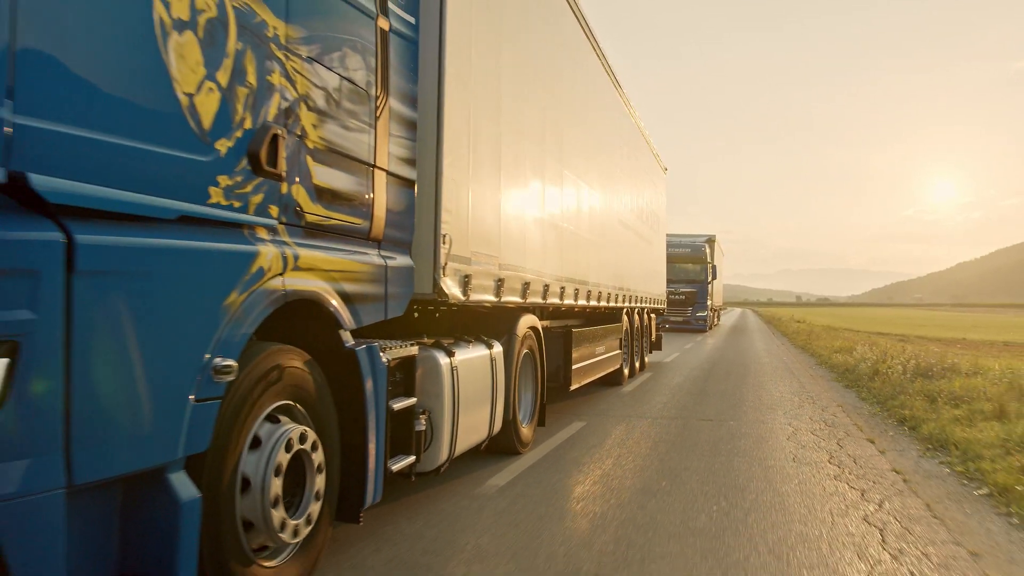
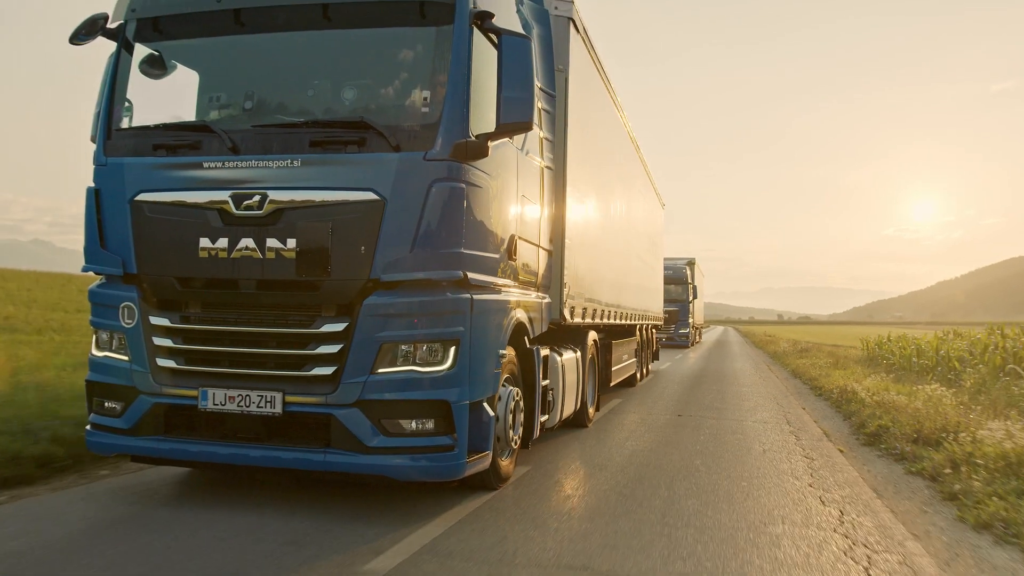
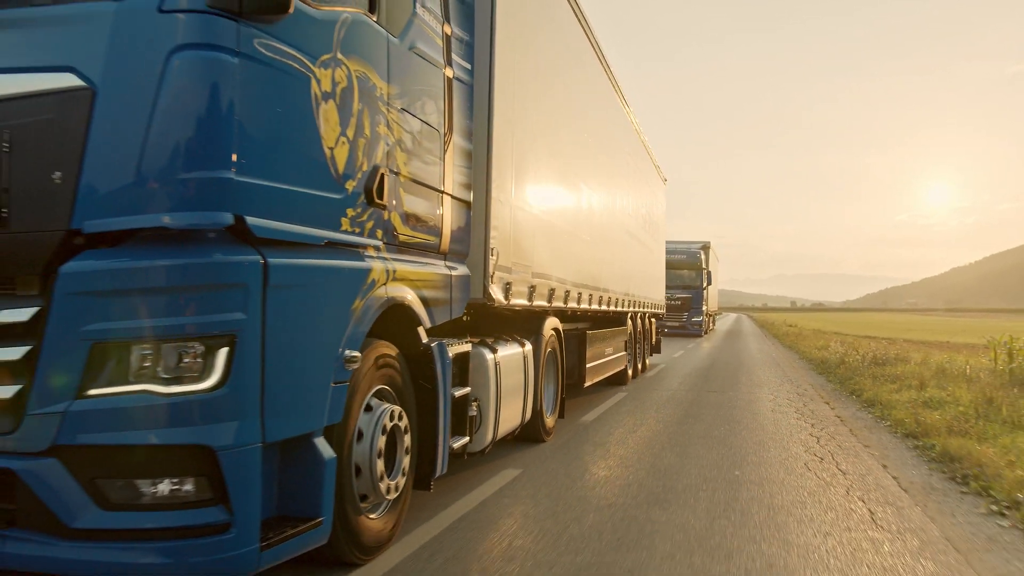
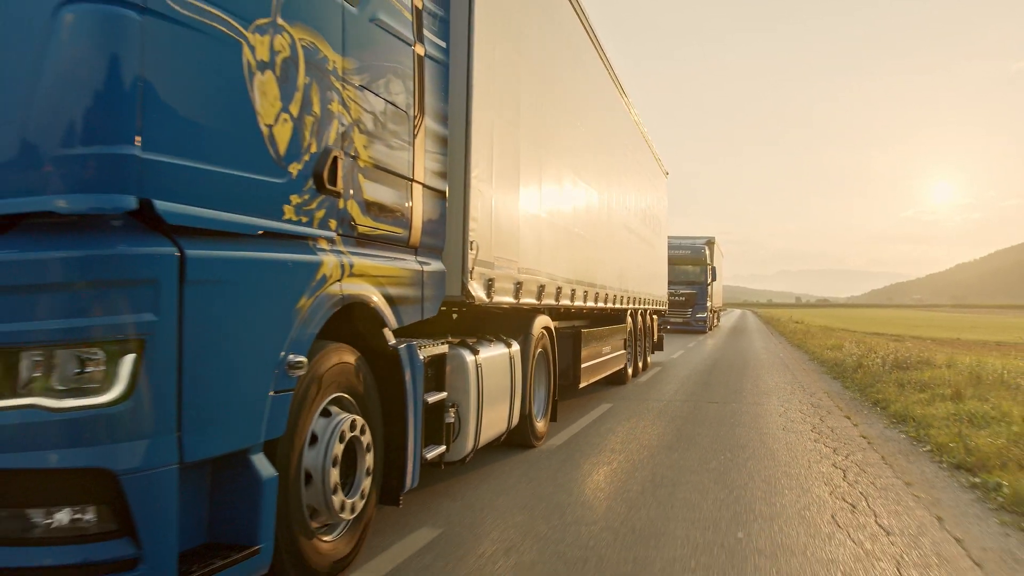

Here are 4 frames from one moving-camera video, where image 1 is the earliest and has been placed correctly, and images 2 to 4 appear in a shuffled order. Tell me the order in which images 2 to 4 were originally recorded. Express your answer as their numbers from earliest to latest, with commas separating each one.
4, 3, 2
